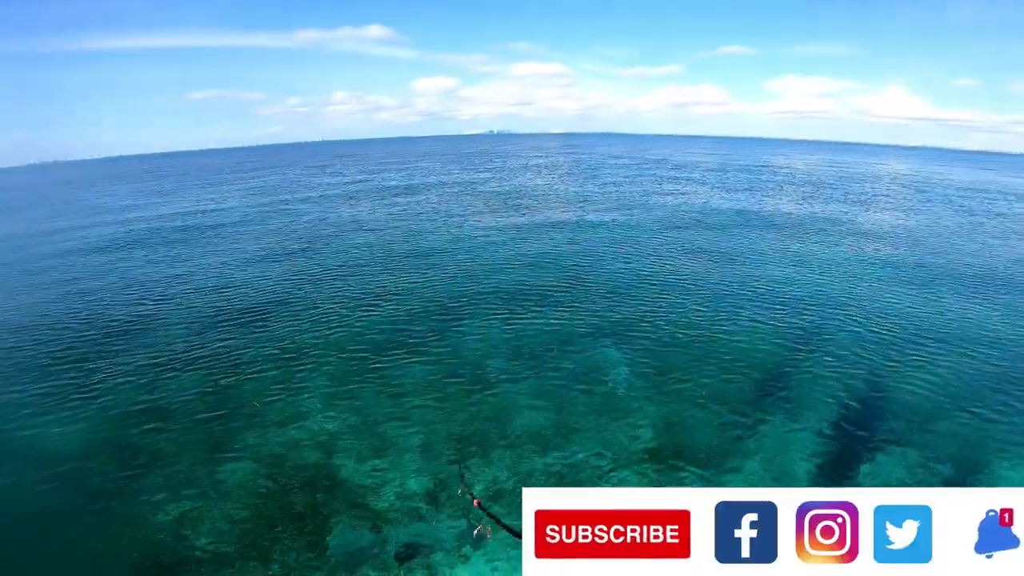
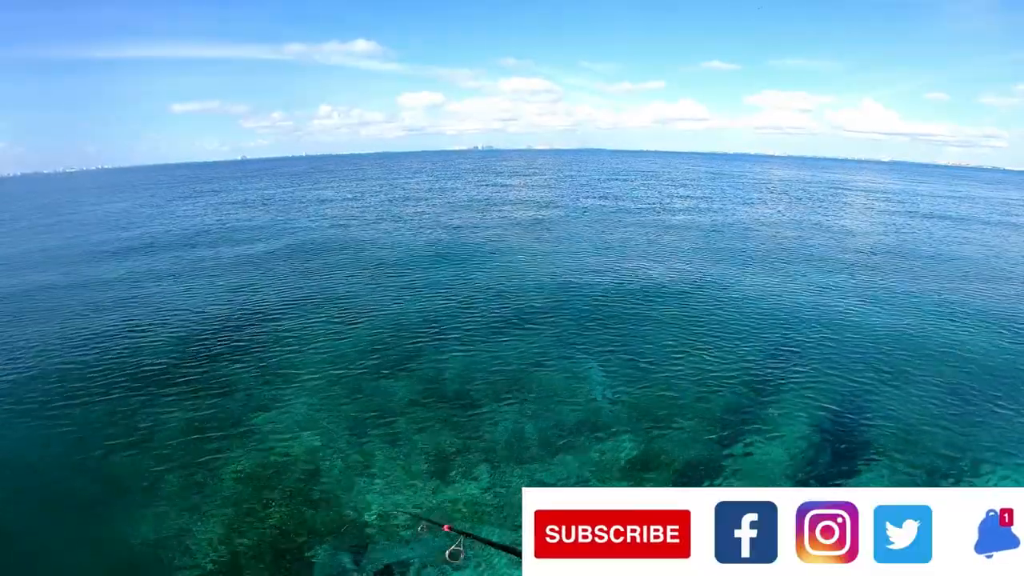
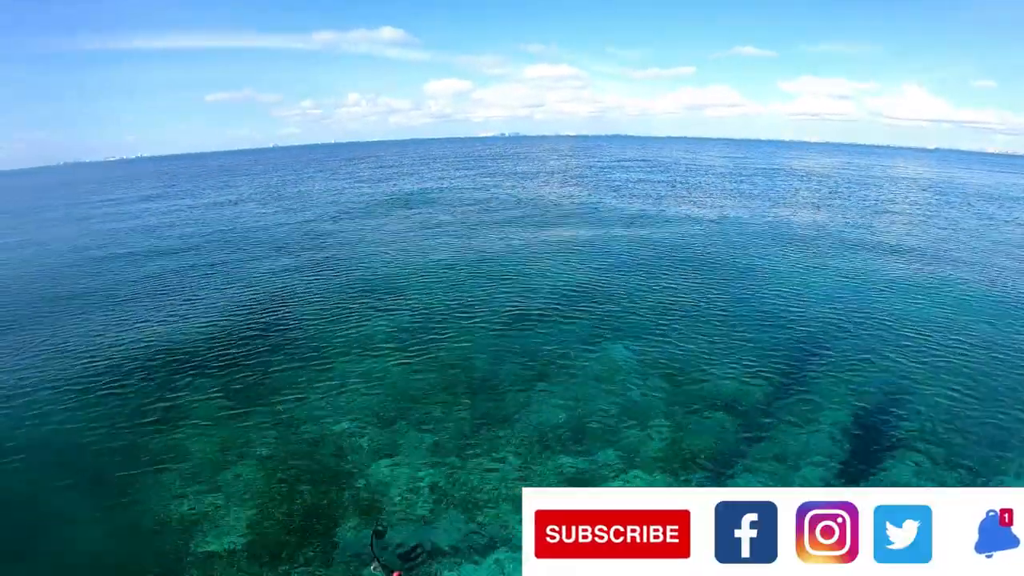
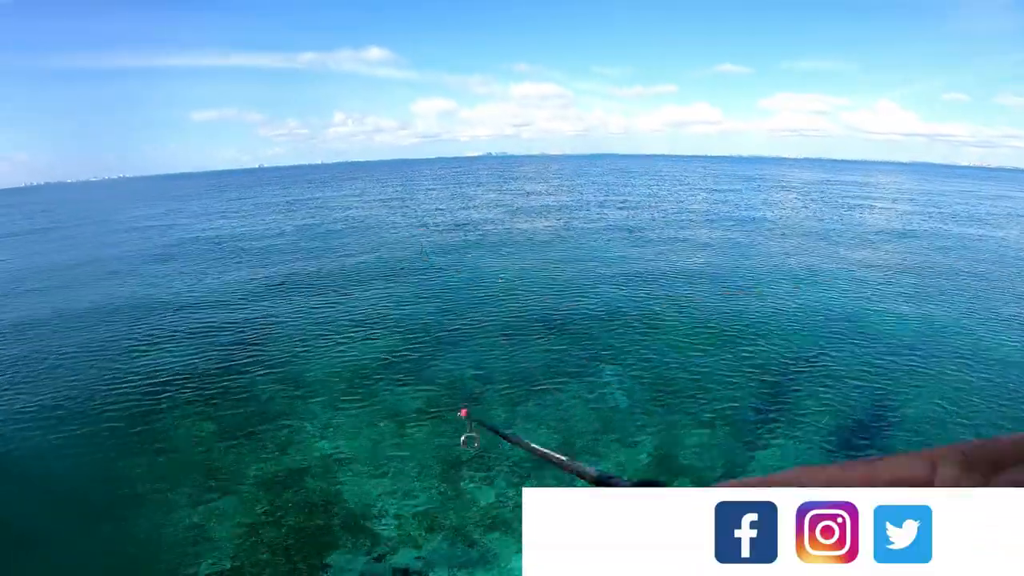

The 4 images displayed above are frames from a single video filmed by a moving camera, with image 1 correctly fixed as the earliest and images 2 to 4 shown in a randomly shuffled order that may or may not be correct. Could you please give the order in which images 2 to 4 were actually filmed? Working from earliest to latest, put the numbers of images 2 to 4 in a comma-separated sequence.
3, 2, 4
